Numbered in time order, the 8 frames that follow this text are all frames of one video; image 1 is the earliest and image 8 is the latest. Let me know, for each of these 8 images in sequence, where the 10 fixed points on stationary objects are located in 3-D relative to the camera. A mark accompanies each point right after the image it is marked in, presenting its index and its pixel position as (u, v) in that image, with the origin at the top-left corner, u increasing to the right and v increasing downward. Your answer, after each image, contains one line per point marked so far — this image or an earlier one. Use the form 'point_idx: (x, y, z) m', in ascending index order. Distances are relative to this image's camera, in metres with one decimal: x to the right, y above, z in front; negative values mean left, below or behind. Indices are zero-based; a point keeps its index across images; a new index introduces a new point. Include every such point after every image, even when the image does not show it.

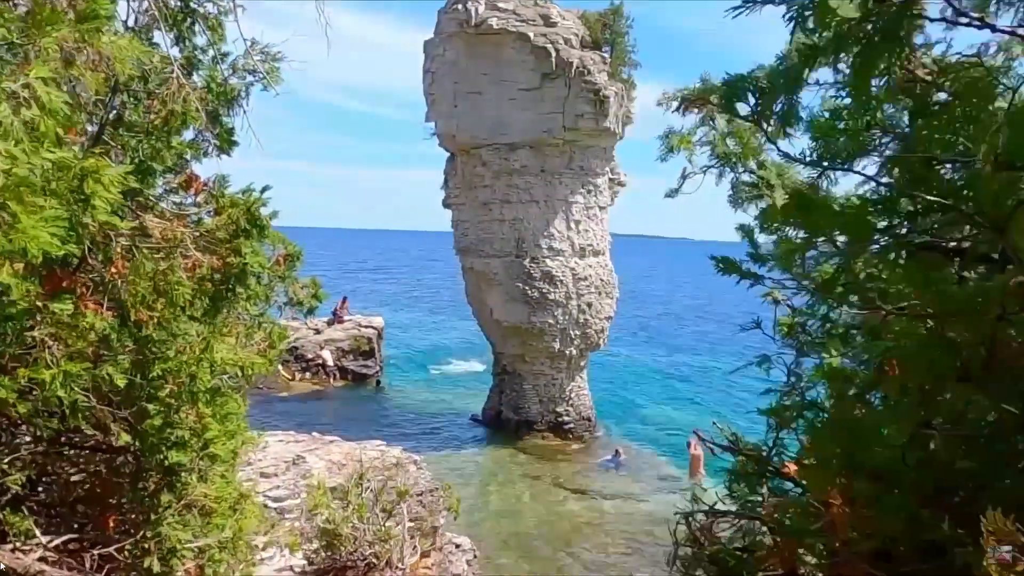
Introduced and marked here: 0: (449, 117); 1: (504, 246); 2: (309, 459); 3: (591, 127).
0: (-1.7, +4.6, +19.6) m
1: (-0.2, +1.2, +19.7) m
2: (-2.6, -2.2, +9.2) m
3: (+2.0, +4.2, +18.6) m
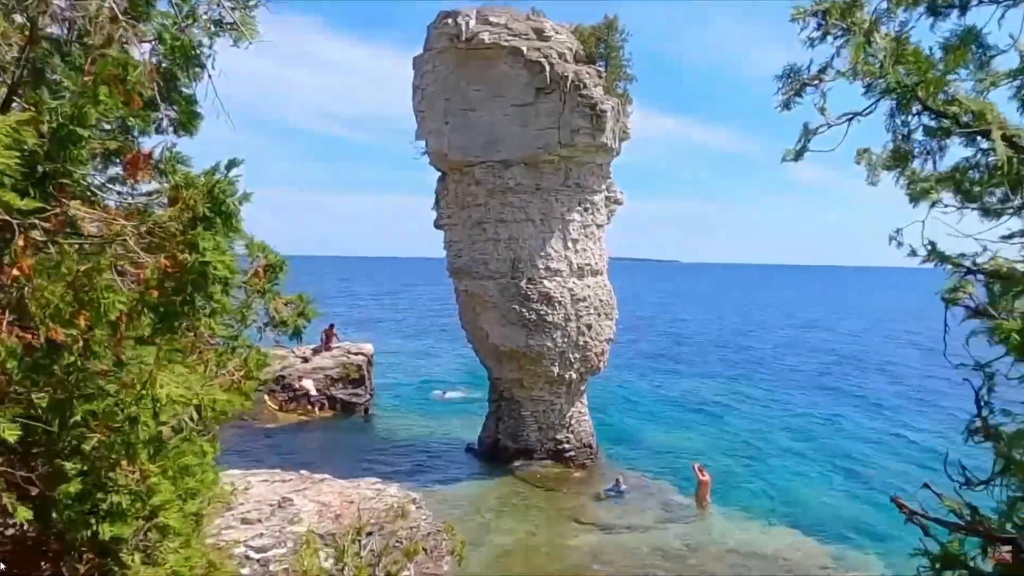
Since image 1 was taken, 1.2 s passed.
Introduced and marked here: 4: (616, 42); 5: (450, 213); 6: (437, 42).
0: (-1.9, +4.0, +18.9) m
1: (-0.3, +0.6, +19.0) m
2: (-2.5, -2.5, +8.3) m
3: (+1.9, +3.6, +18.0) m
4: (+2.8, +6.7, +19.6) m
5: (-1.7, +2.0, +19.7) m
6: (-1.9, +6.3, +18.4) m
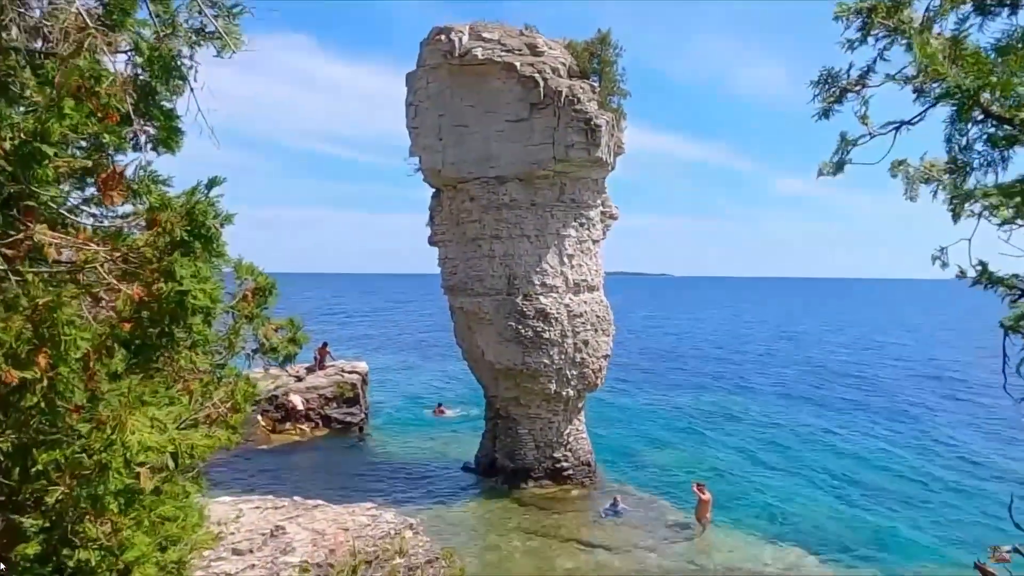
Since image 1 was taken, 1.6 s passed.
0: (-2.0, +3.5, +18.8) m
1: (-0.5, +0.1, +18.8) m
2: (-2.5, -2.7, +8.0) m
3: (+1.7, +3.2, +17.9) m
4: (+2.6, +6.3, +19.6) m
5: (-1.8, +1.6, +19.5) m
6: (-2.1, +5.8, +18.3) m
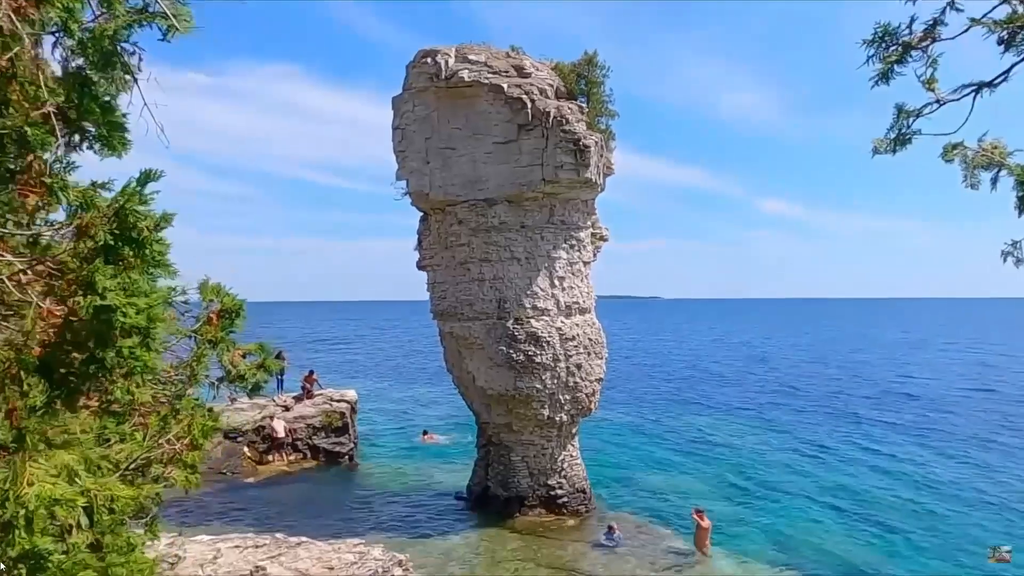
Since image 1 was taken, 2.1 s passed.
0: (-2.3, +2.9, +18.6) m
1: (-0.7, -0.5, +18.4) m
2: (-2.5, -3.0, +7.6) m
3: (+1.5, +2.7, +17.7) m
4: (+2.3, +5.7, +19.5) m
5: (-2.1, +0.9, +19.2) m
6: (-2.4, +5.2, +18.1) m
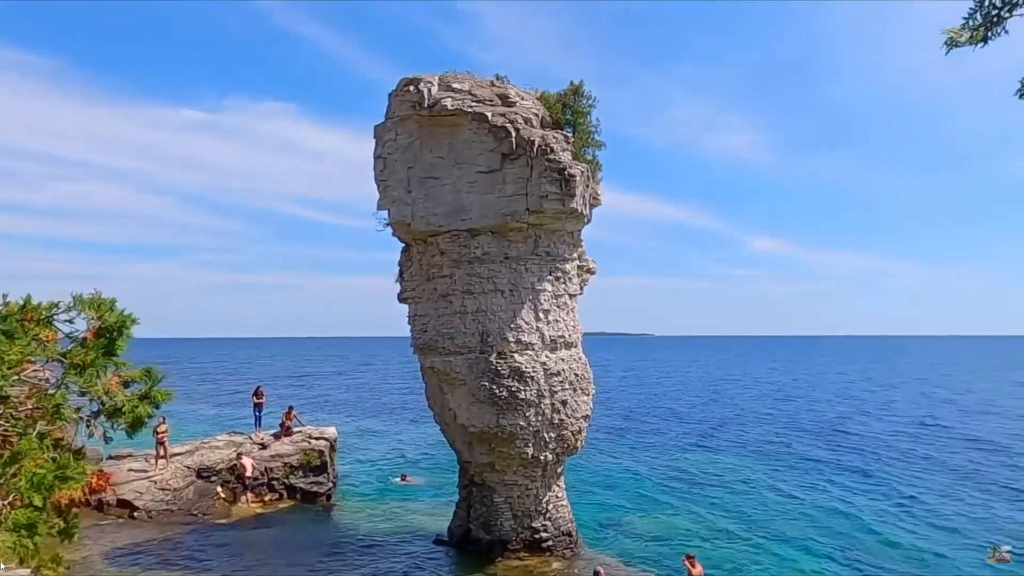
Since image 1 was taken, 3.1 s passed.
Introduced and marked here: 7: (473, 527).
0: (-2.7, +2.1, +18.1) m
1: (-1.1, -1.3, +17.8) m
2: (-2.8, -3.2, +6.8) m
3: (+1.1, +1.9, +17.3) m
4: (+1.9, +4.8, +19.2) m
5: (-2.5, +0.1, +18.6) m
6: (-2.8, +4.4, +17.7) m
7: (-1.0, -6.3, +18.9) m
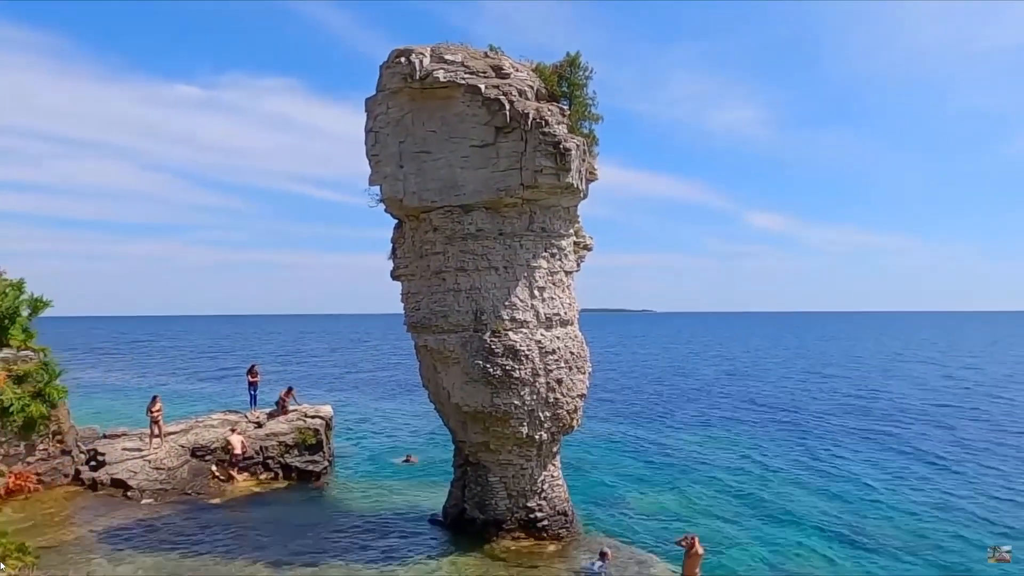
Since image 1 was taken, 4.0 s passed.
0: (-2.9, +2.6, +17.6) m
1: (-1.3, -0.7, +17.5) m
2: (-3.0, -3.0, +6.5) m
3: (+0.9, +2.4, +16.8) m
4: (+1.7, +5.4, +18.7) m
5: (-2.6, +0.6, +18.3) m
6: (-2.9, +4.9, +17.2) m
7: (-1.2, -5.7, +18.7) m
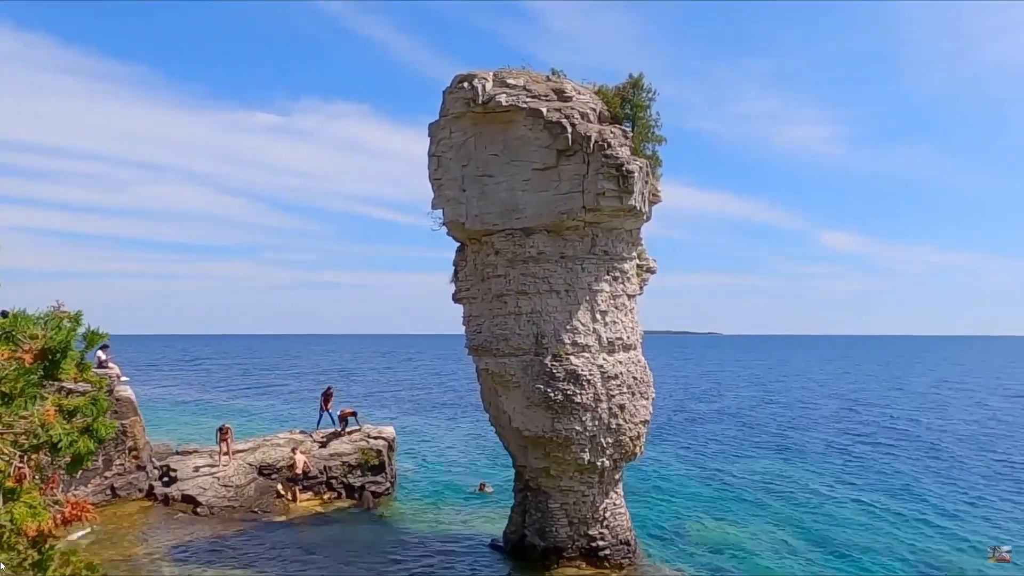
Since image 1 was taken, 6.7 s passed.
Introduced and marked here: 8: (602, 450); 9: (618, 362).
0: (-1.4, +2.1, +17.8) m
1: (+0.2, -1.3, +17.4) m
2: (-2.4, -3.3, +6.6) m
3: (+2.3, +1.9, +16.6) m
4: (+3.3, +4.8, +18.5) m
5: (-1.1, 0.0, +18.3) m
6: (-1.5, +4.4, +17.4) m
7: (+0.4, -6.3, +18.5) m
8: (+2.2, -4.0, +17.5) m
9: (+2.6, -1.8, +17.7) m
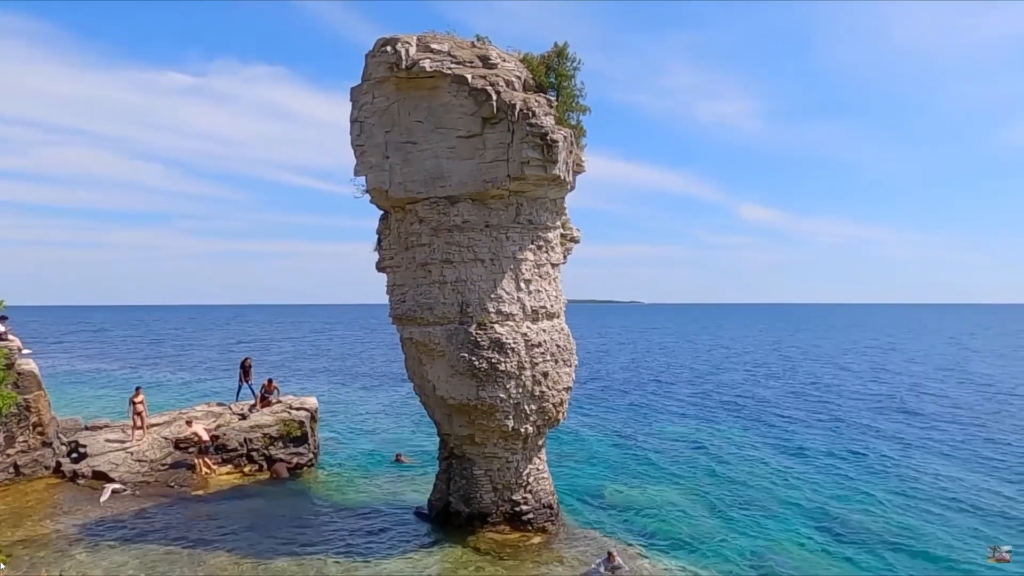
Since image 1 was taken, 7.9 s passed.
0: (-3.2, +2.8, +17.4) m
1: (-1.6, -0.6, +17.3) m
2: (-3.1, -3.0, +6.4) m
3: (+0.6, +2.6, +16.7) m
4: (+1.4, +5.6, +18.5) m
5: (-3.0, +0.8, +18.1) m
6: (-3.2, +5.1, +17.0) m
7: (-1.5, -5.5, +18.7) m
8: (+0.3, -3.2, +17.8) m
9: (+0.8, -1.0, +17.9) m
